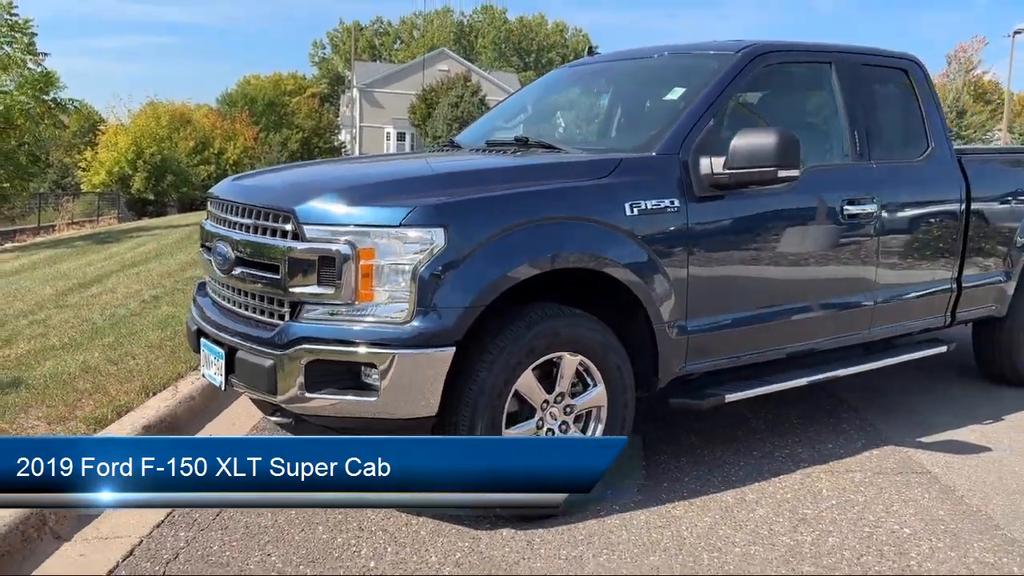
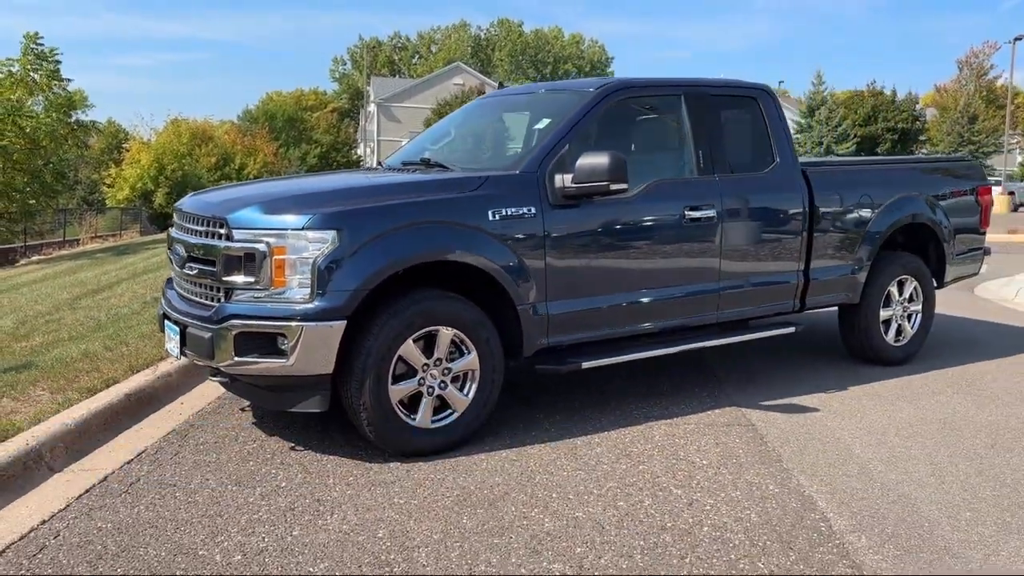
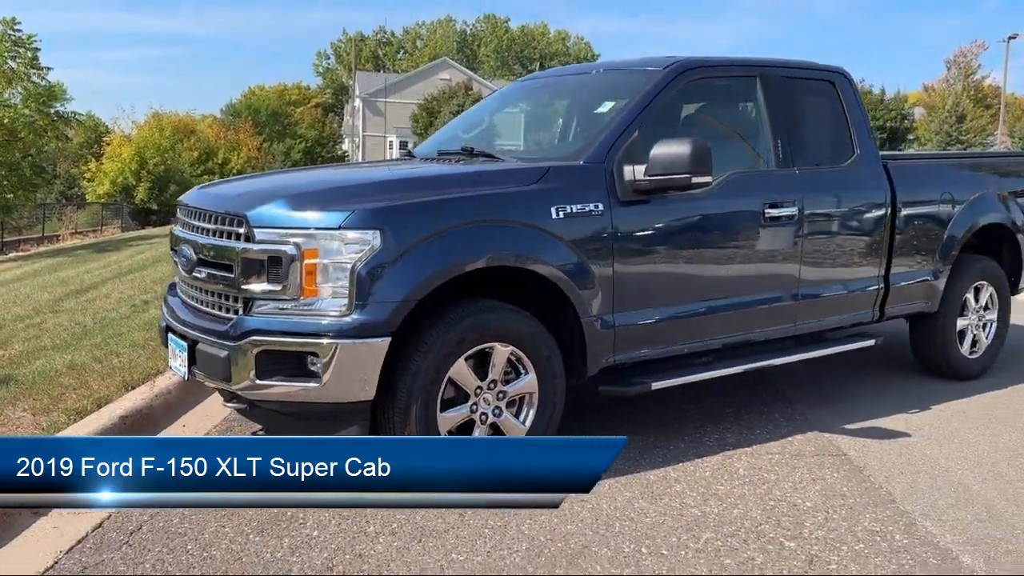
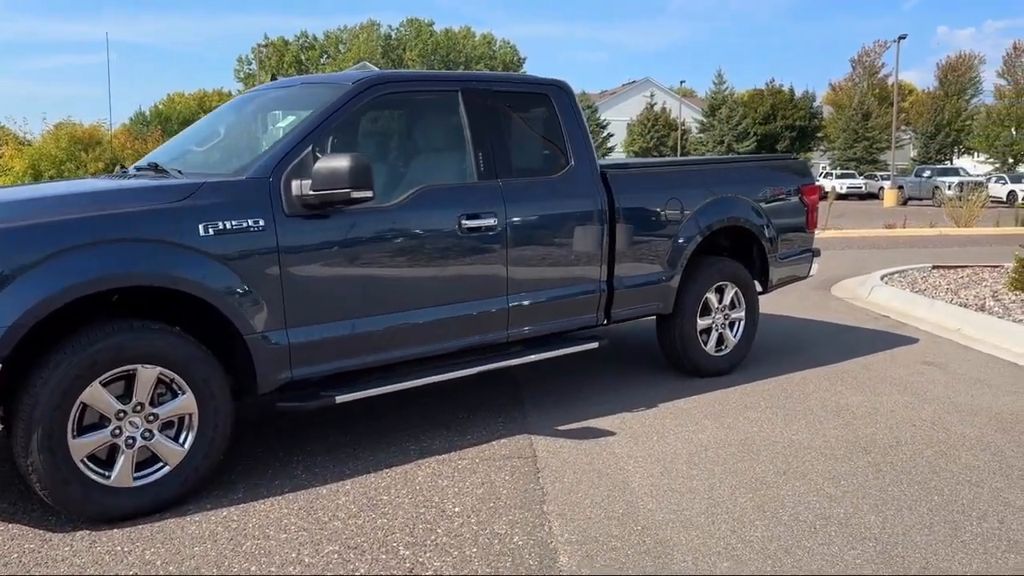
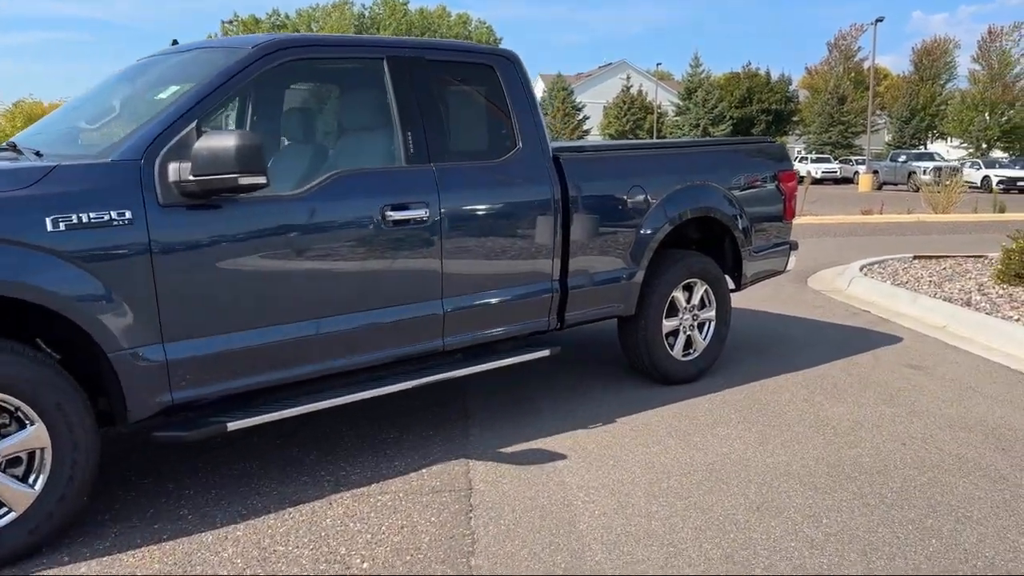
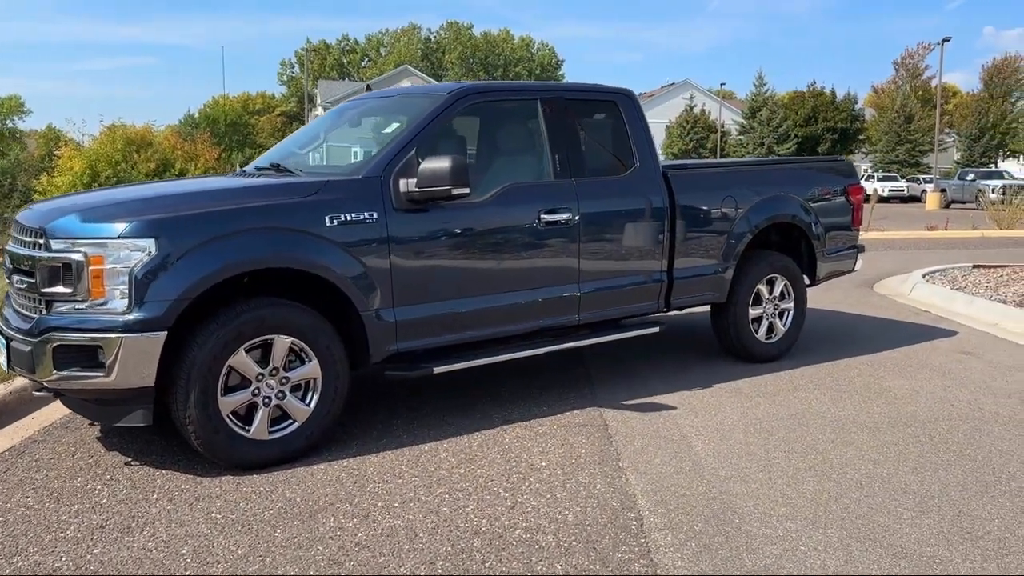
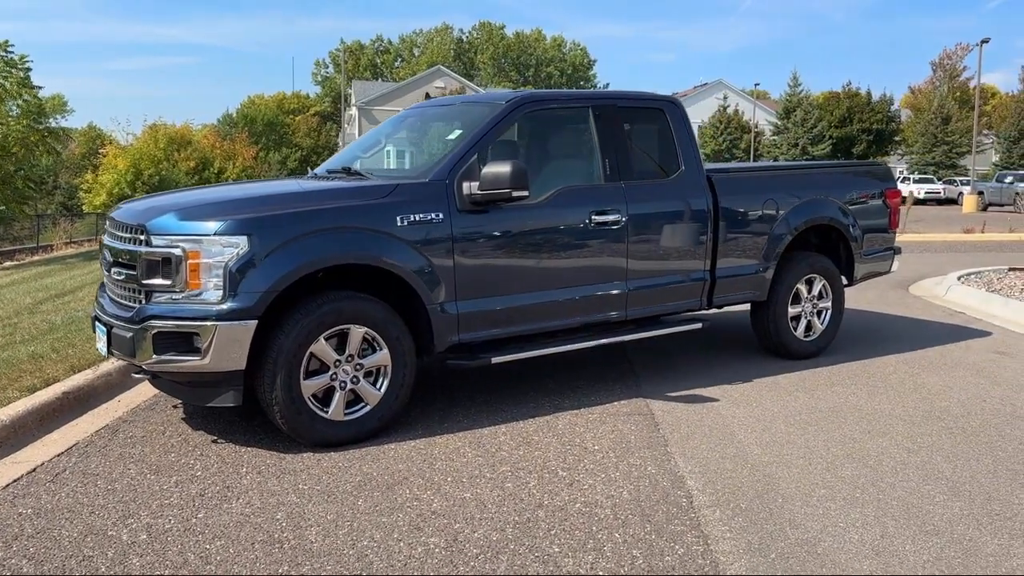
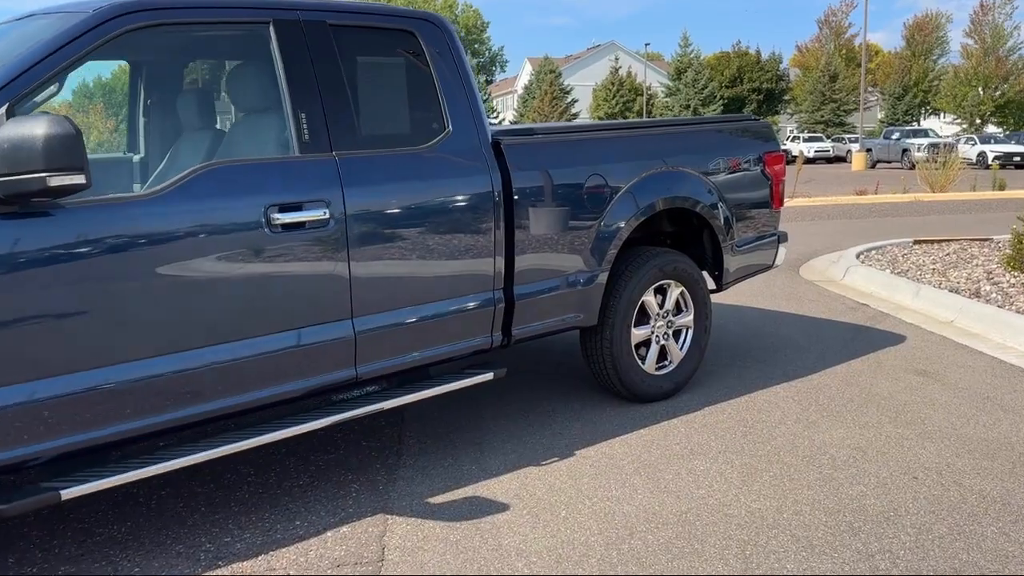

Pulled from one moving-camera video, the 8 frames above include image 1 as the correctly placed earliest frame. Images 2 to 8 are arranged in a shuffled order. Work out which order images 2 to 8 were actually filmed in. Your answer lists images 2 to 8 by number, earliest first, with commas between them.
3, 2, 7, 6, 4, 5, 8
